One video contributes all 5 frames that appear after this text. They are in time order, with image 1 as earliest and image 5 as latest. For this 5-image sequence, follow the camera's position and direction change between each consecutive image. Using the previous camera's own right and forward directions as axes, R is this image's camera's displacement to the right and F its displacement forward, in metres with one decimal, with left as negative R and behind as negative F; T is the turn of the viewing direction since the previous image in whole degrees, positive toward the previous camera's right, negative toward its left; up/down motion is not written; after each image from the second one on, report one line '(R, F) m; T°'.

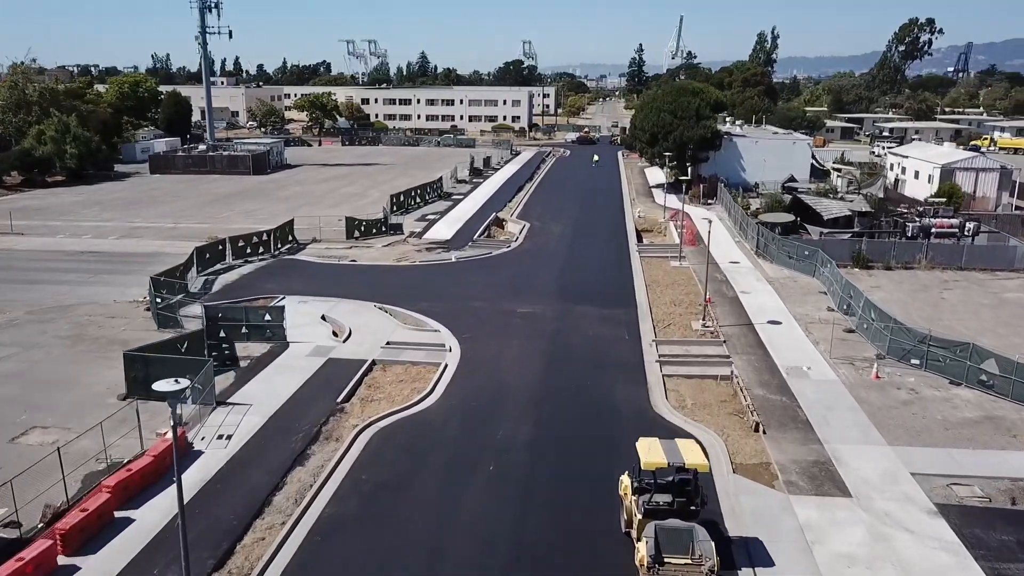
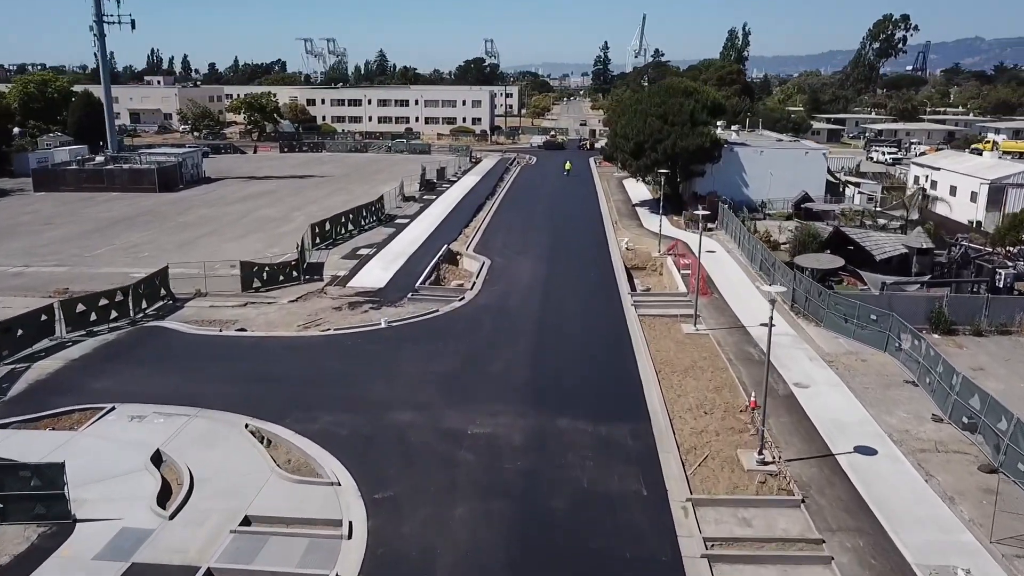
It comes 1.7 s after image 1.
(+0.5, +10.3) m; +2°
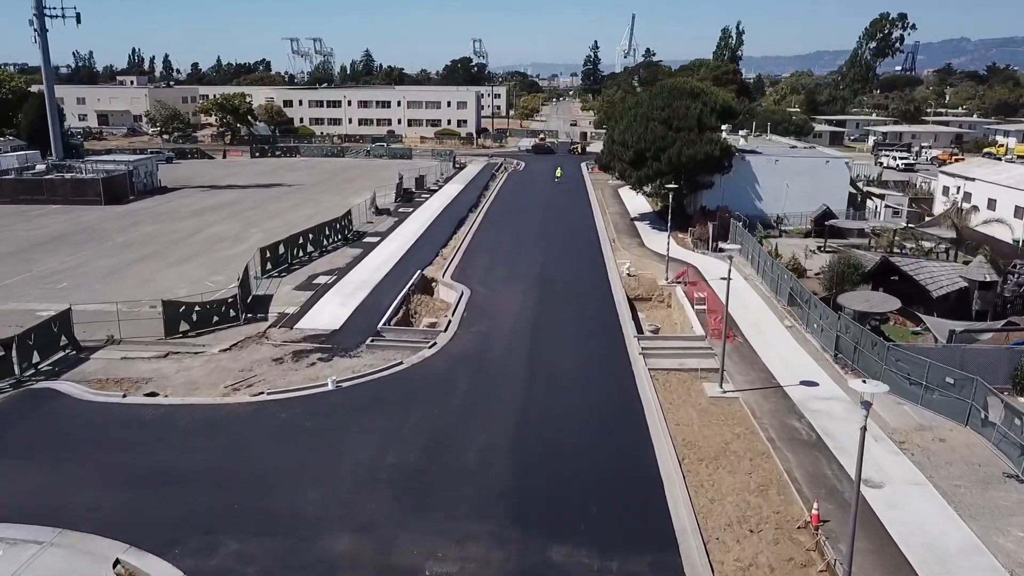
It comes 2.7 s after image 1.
(+0.3, +5.4) m; +1°
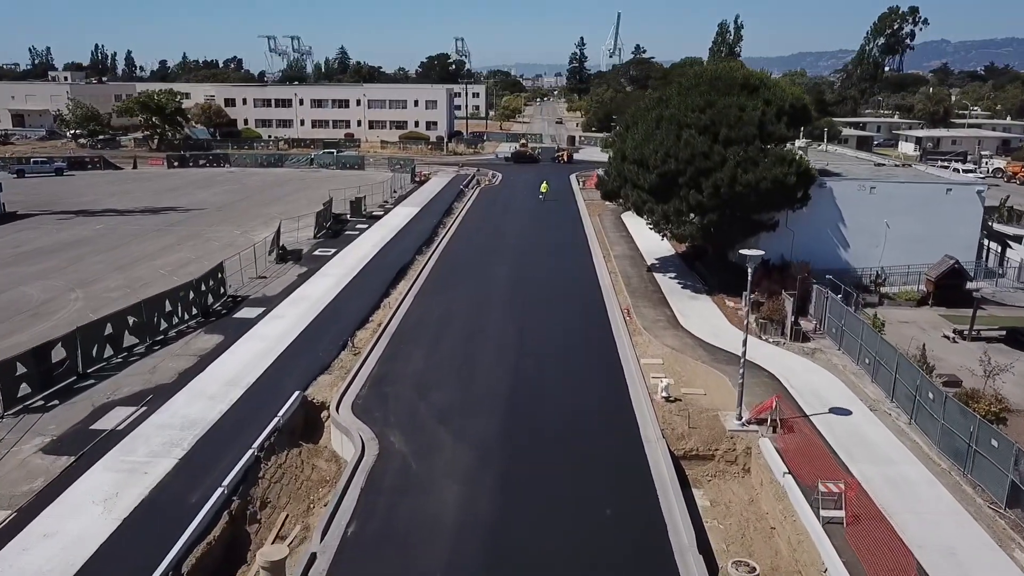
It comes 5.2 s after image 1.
(+0.8, +14.8) m; +1°
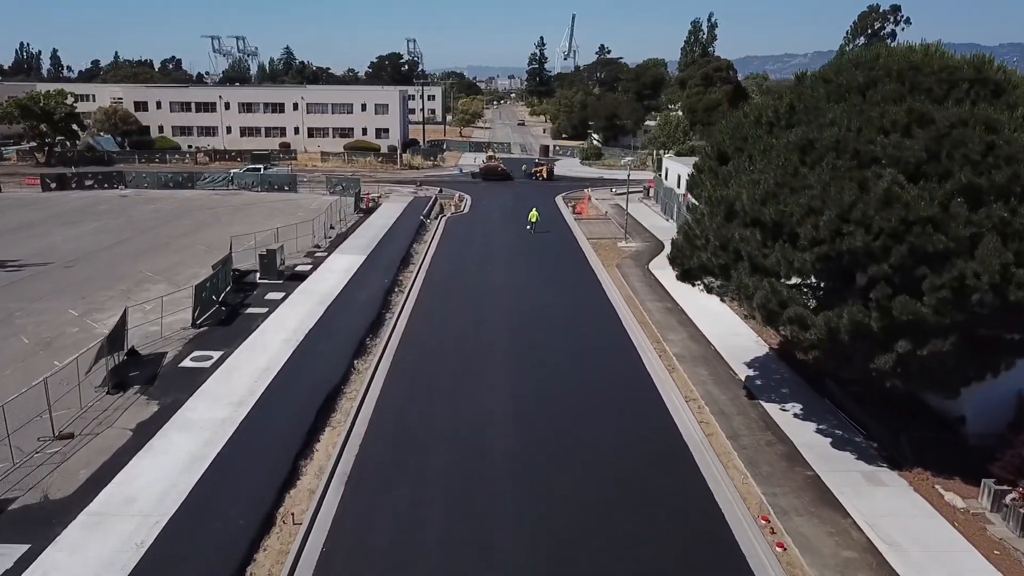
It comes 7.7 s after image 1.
(-1.2, +13.6) m; +3°
